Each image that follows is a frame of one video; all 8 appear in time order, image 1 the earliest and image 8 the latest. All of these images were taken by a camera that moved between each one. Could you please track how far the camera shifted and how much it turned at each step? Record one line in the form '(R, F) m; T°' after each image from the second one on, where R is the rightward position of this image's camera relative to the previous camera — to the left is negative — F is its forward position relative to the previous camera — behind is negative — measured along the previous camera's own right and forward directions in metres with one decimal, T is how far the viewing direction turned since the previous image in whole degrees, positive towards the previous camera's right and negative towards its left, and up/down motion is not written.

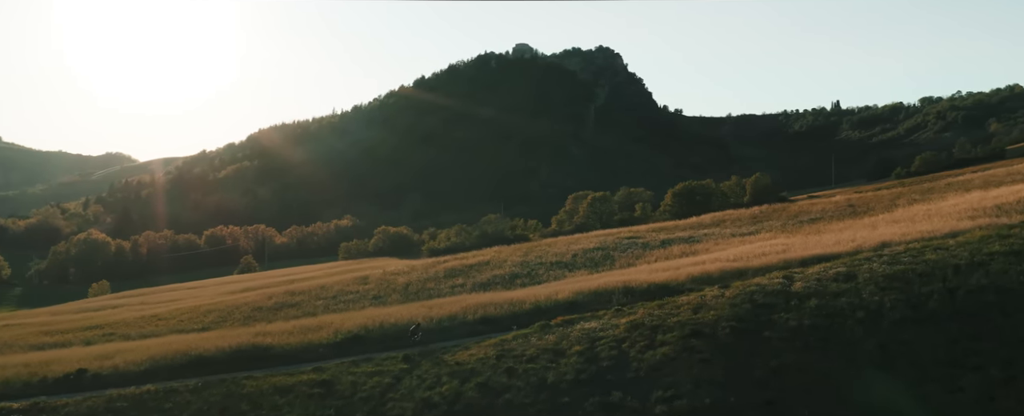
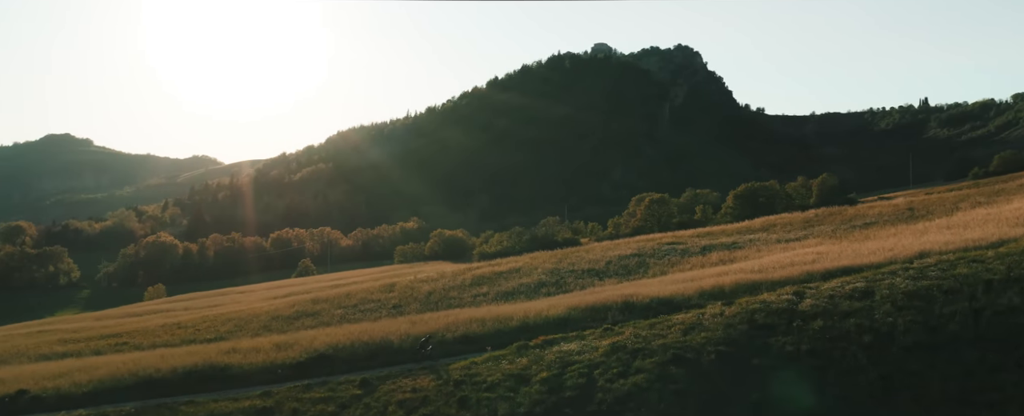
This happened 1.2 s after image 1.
(+1.7, +1.4) m; -4°
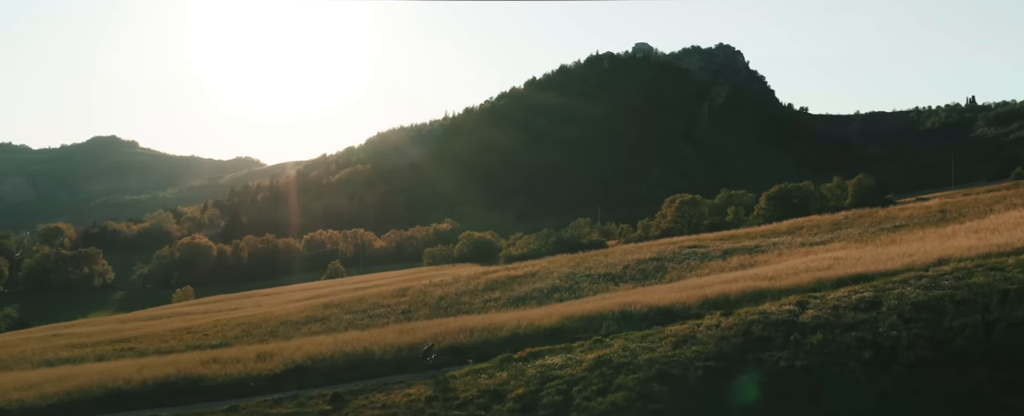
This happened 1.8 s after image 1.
(+0.9, +0.8) m; -2°
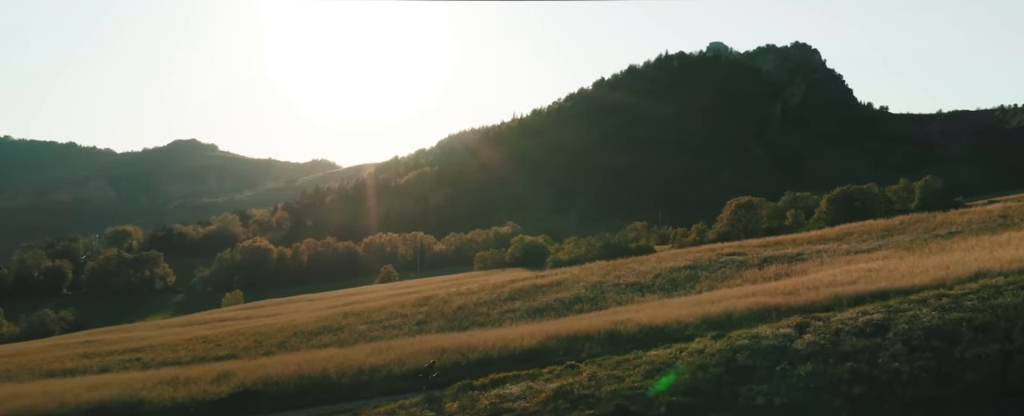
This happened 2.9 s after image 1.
(+1.7, +1.5) m; -4°
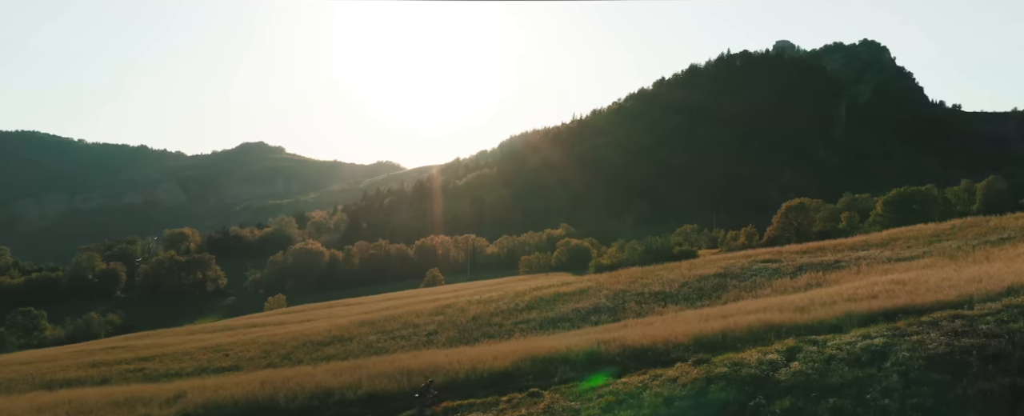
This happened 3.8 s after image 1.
(+1.6, +1.3) m; -3°
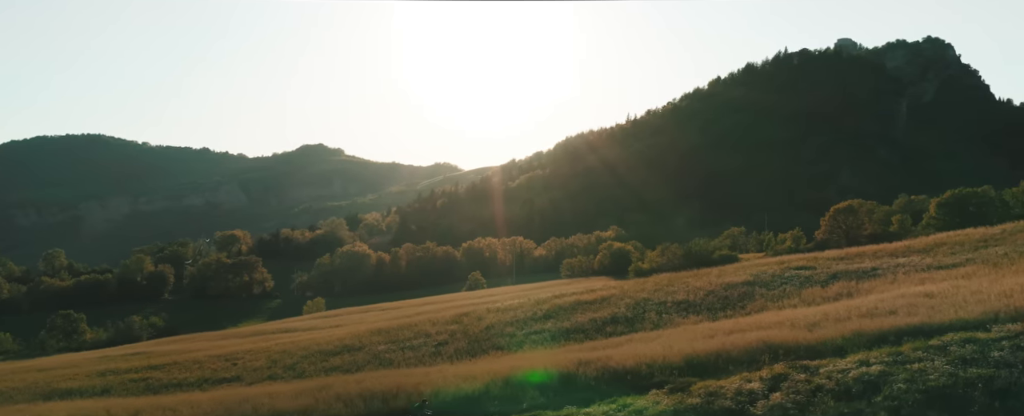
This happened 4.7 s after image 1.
(+1.5, +1.2) m; -3°
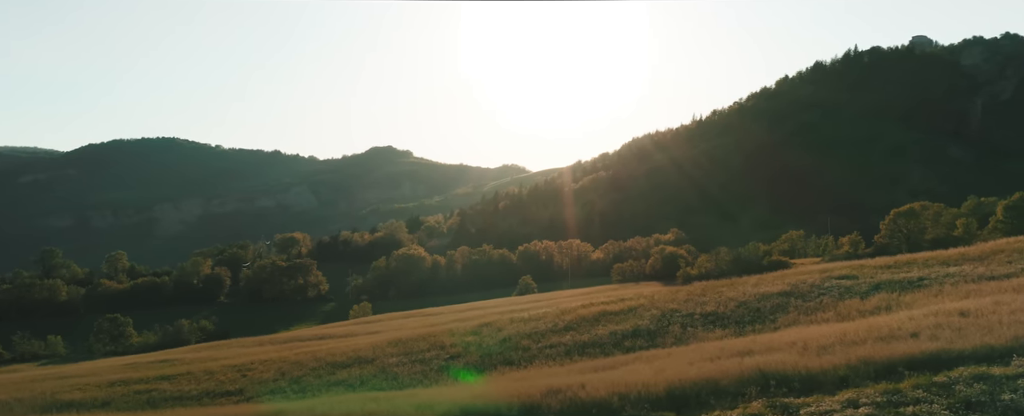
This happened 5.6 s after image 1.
(+1.7, +1.4) m; -4°
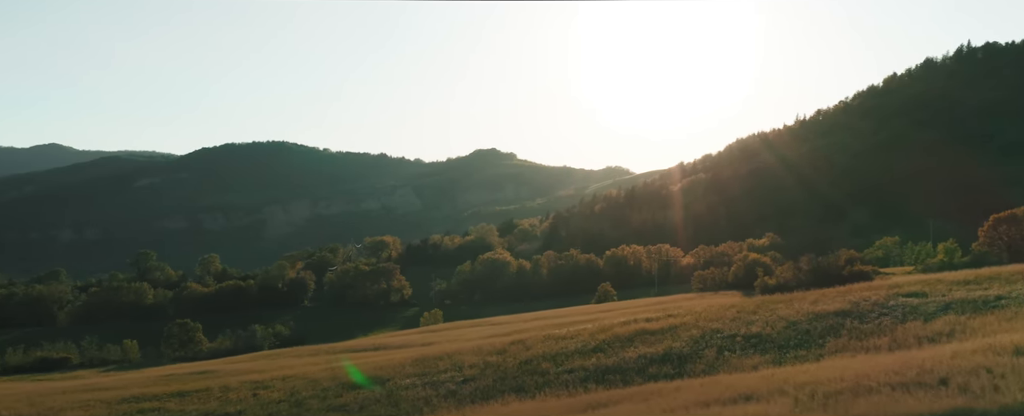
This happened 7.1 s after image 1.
(+2.8, +2.3) m; -6°
